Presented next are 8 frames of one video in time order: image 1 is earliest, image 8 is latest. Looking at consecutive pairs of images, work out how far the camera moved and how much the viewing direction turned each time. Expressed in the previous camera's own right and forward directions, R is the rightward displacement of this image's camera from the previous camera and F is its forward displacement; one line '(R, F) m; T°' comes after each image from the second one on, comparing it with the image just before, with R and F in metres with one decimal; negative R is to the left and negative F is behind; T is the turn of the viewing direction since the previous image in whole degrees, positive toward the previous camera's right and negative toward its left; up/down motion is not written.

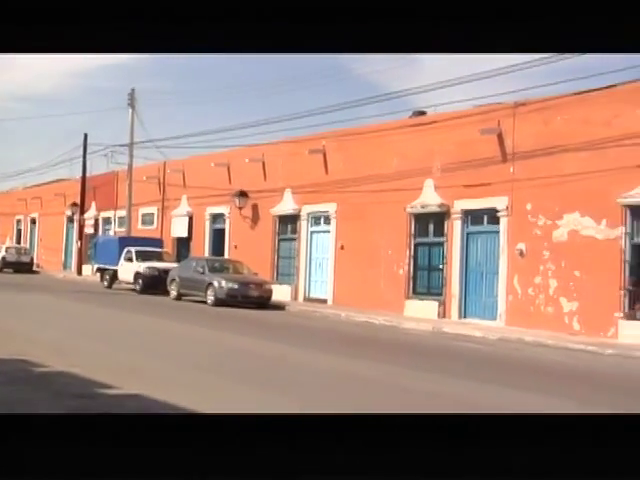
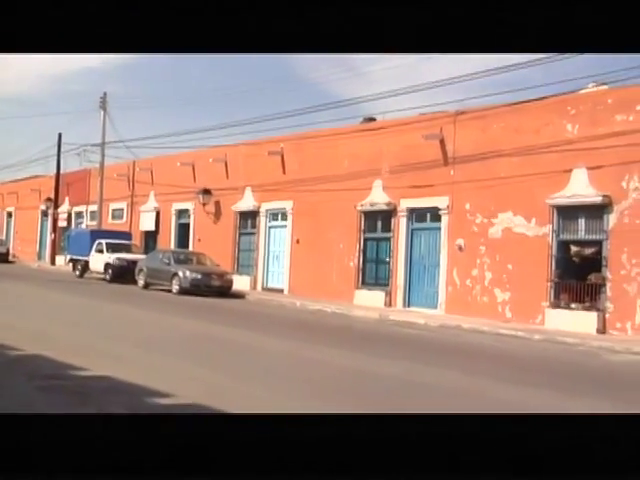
(+0.3, -1.2) m; +2°
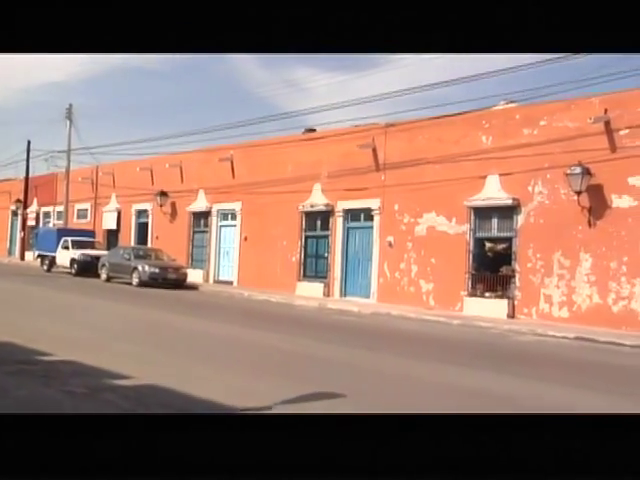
(-0.2, -1.8) m; +4°
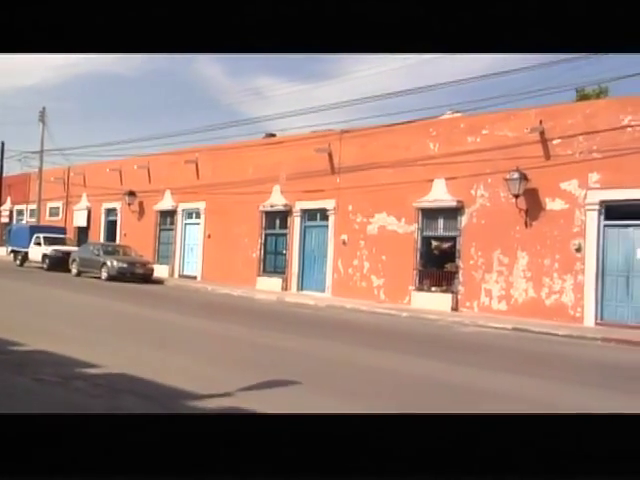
(-0.2, -1.2) m; +3°
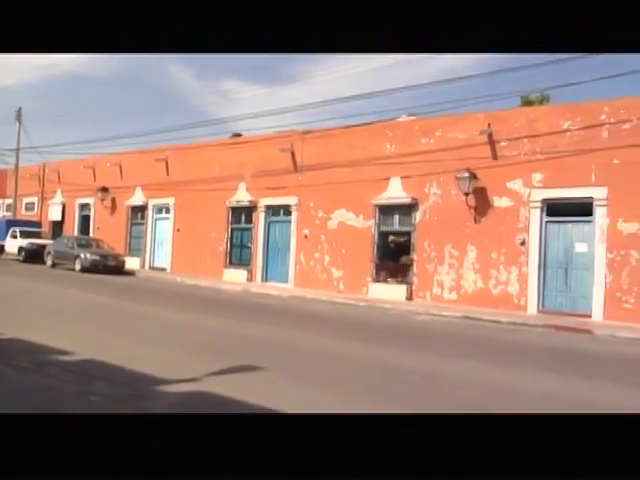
(-0.2, -1.1) m; +3°
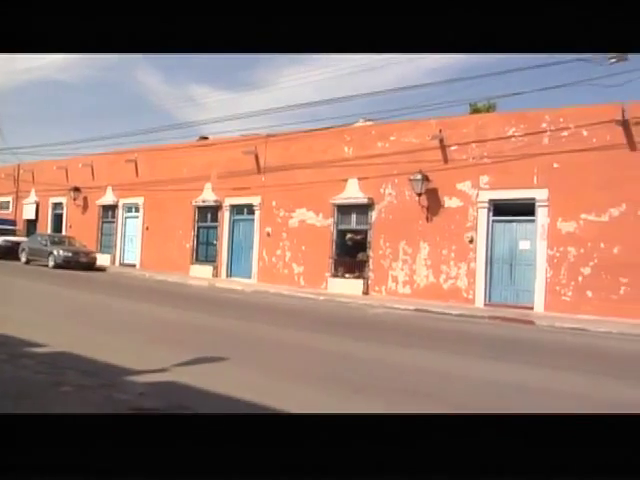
(-0.2, -1.1) m; +3°
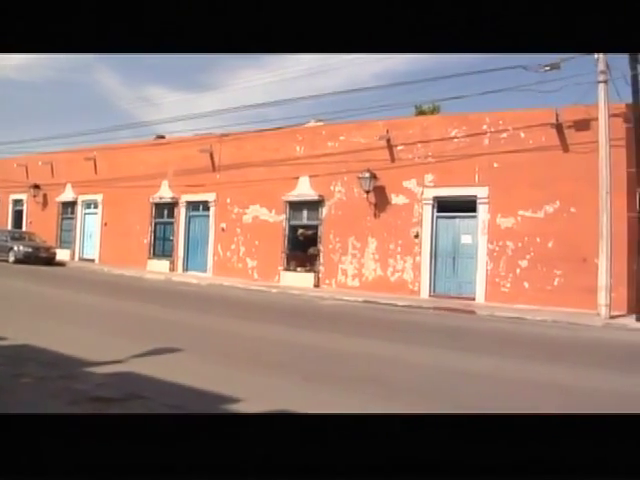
(-0.3, -0.9) m; +4°
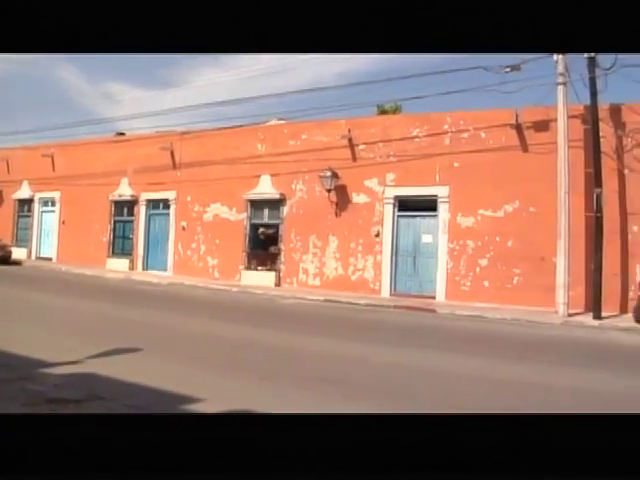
(-0.2, 0.0) m; +3°
